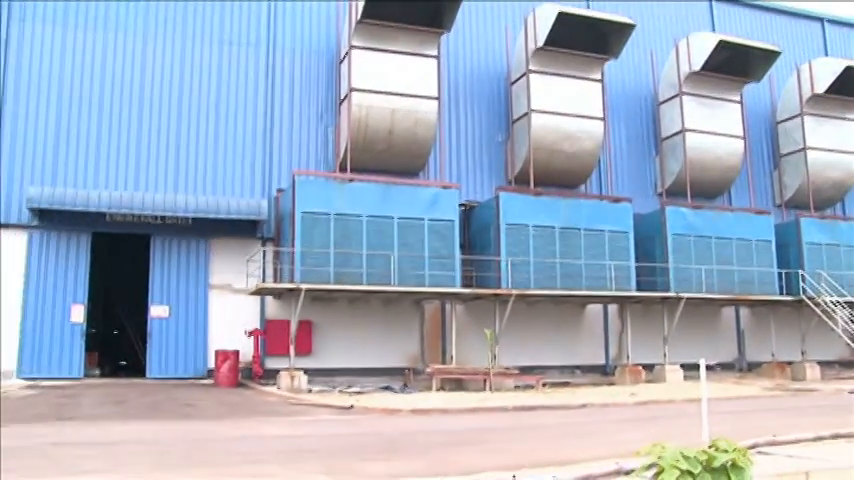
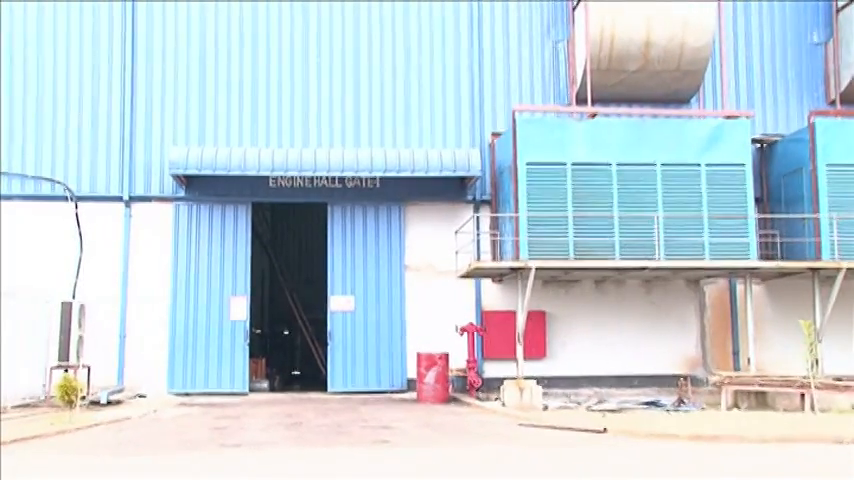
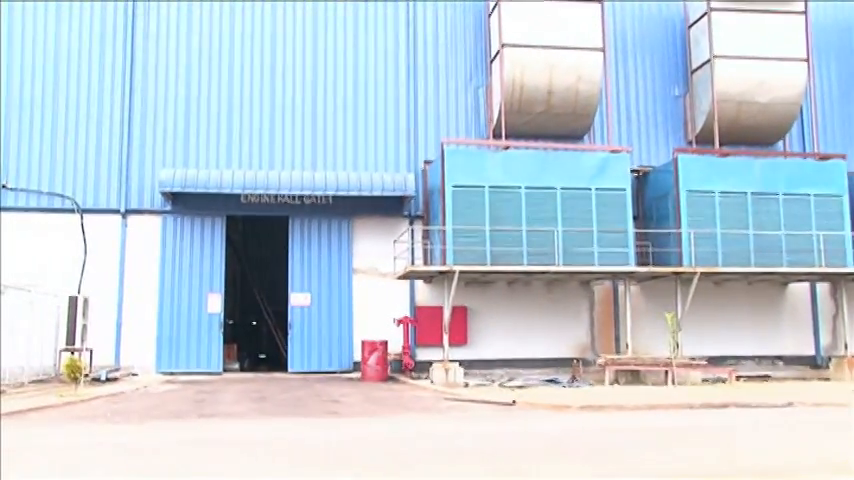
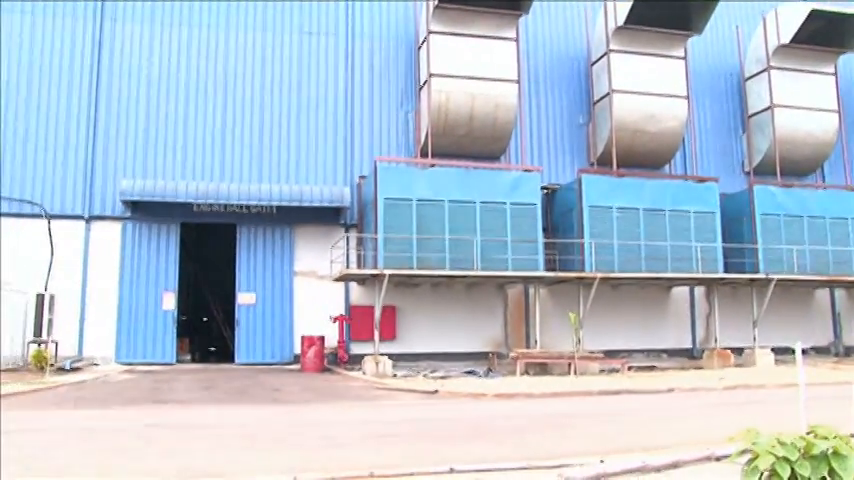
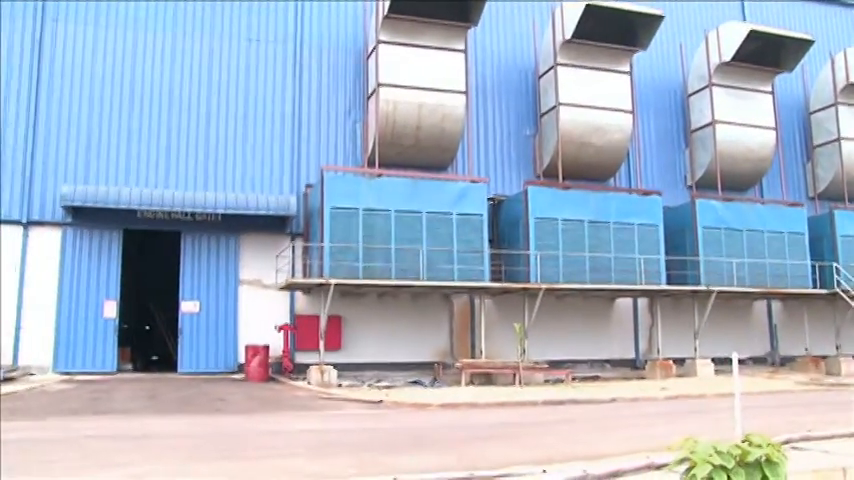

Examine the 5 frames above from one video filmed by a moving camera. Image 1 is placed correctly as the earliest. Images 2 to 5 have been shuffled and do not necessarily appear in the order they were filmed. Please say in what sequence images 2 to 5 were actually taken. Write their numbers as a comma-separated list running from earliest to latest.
5, 4, 3, 2
